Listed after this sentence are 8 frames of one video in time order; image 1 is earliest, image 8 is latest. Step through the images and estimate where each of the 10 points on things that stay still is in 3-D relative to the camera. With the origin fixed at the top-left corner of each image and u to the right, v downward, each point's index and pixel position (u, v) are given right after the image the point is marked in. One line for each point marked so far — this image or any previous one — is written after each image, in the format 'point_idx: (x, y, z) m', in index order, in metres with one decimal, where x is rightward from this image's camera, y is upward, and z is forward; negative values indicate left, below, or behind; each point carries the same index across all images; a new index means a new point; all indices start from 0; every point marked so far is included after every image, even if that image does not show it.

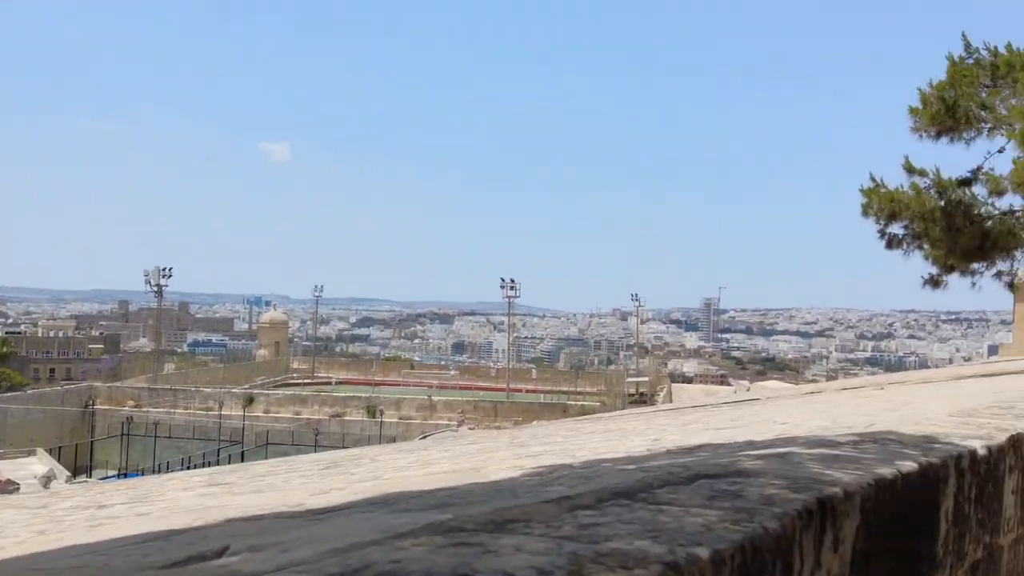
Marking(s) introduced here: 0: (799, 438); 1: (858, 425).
0: (+0.7, -0.4, +2.5) m
1: (+1.1, -0.4, +3.1) m
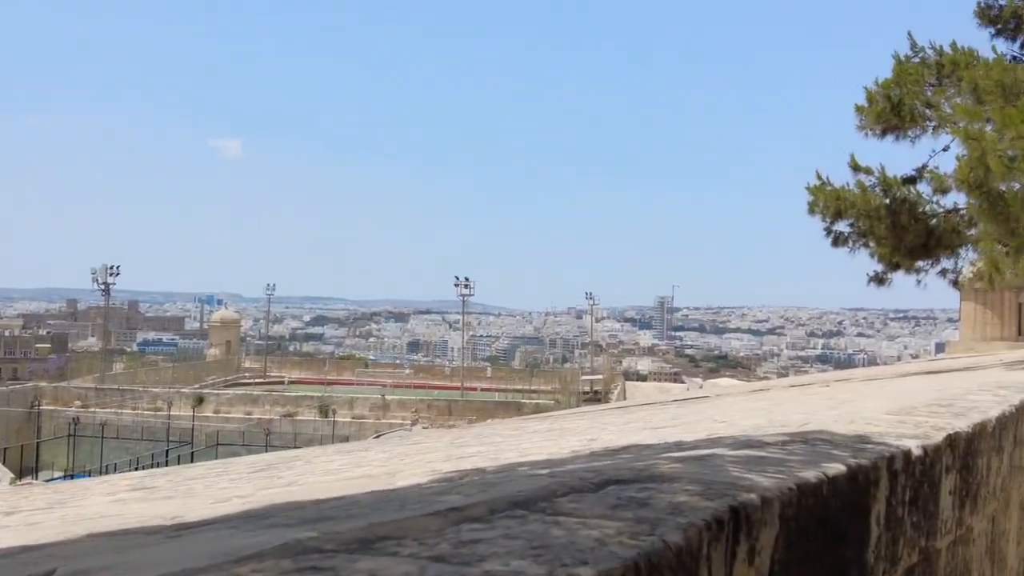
0: (+0.5, -0.4, +2.4) m
1: (+0.8, -0.4, +3.0) m
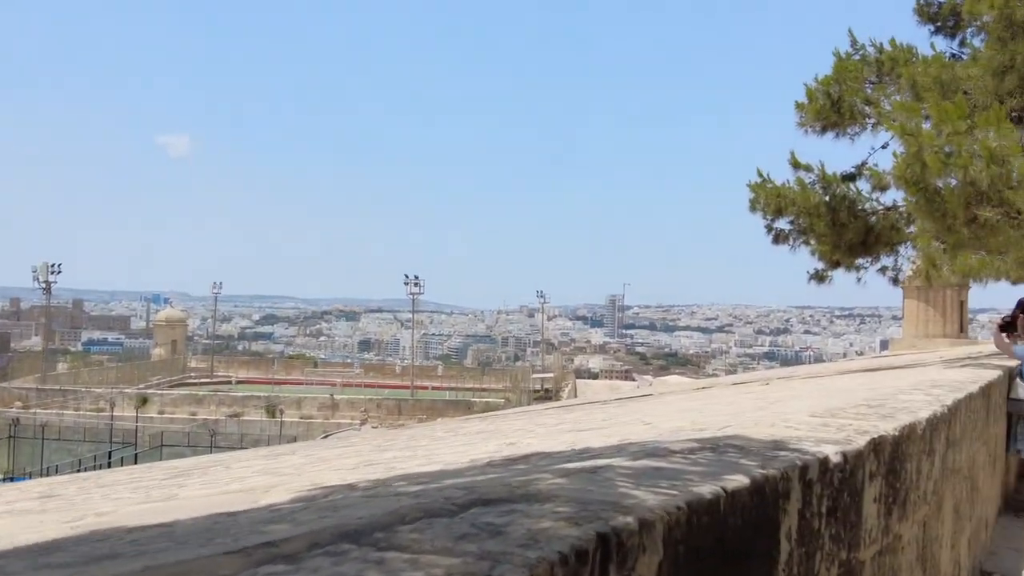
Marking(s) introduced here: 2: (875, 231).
0: (+0.3, -0.4, +2.2) m
1: (+0.6, -0.4, +2.8) m
2: (+3.8, +0.6, +10.2) m
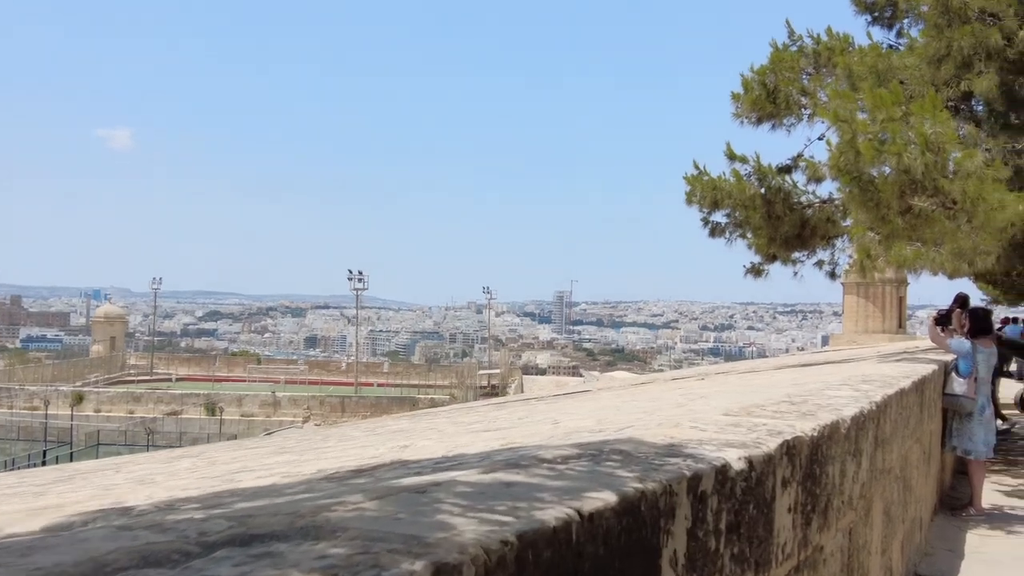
0: (0.0, -0.3, +1.9) m
1: (+0.2, -0.4, +2.5) m
2: (+3.1, +0.7, +10.0) m
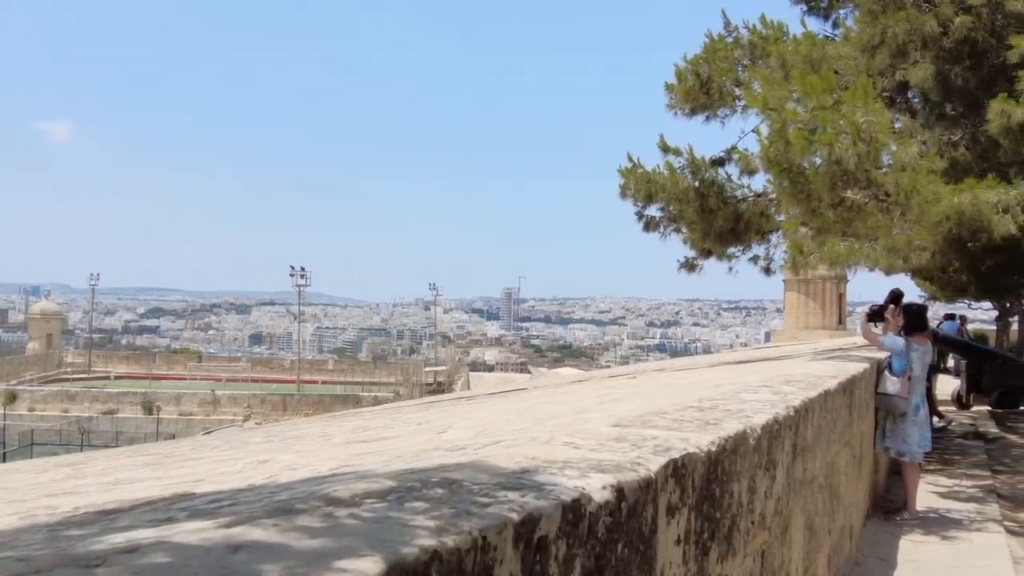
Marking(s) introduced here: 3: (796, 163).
0: (-0.3, -0.3, +1.5) m
1: (-0.1, -0.3, +2.1) m
2: (+2.3, +0.7, +9.8) m
3: (+1.9, +0.9, +6.7) m
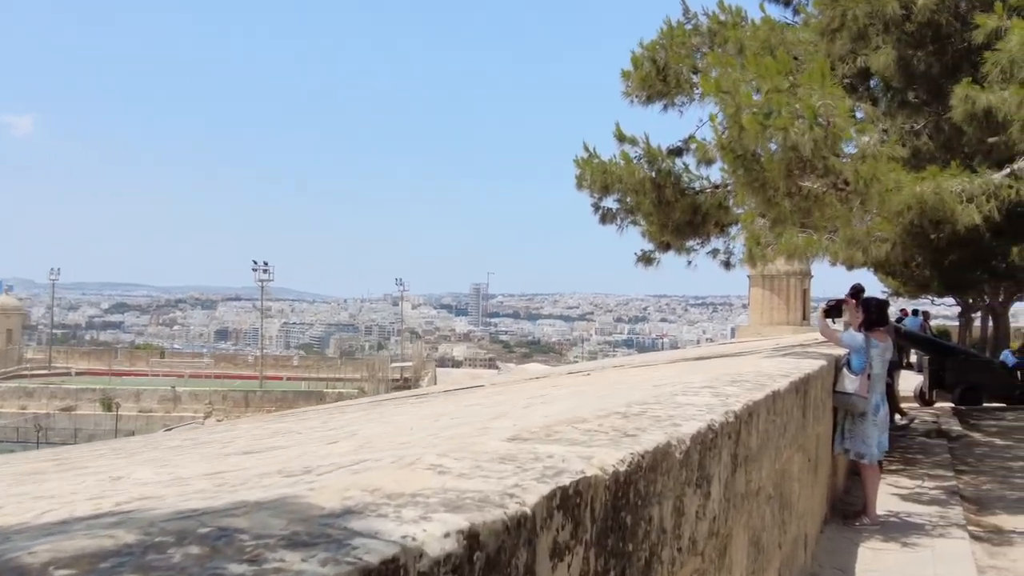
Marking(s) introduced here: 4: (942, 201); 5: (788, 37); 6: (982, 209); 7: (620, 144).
0: (-0.5, -0.3, +1.1) m
1: (-0.3, -0.3, +1.7) m
2: (+1.8, +0.8, +9.5) m
3: (+1.5, +0.9, +6.3) m
4: (+2.6, +0.5, +5.8) m
5: (+2.2, +2.0, +7.8) m
6: (+2.9, +0.5, +6.0) m
7: (+1.1, +1.4, +9.8) m
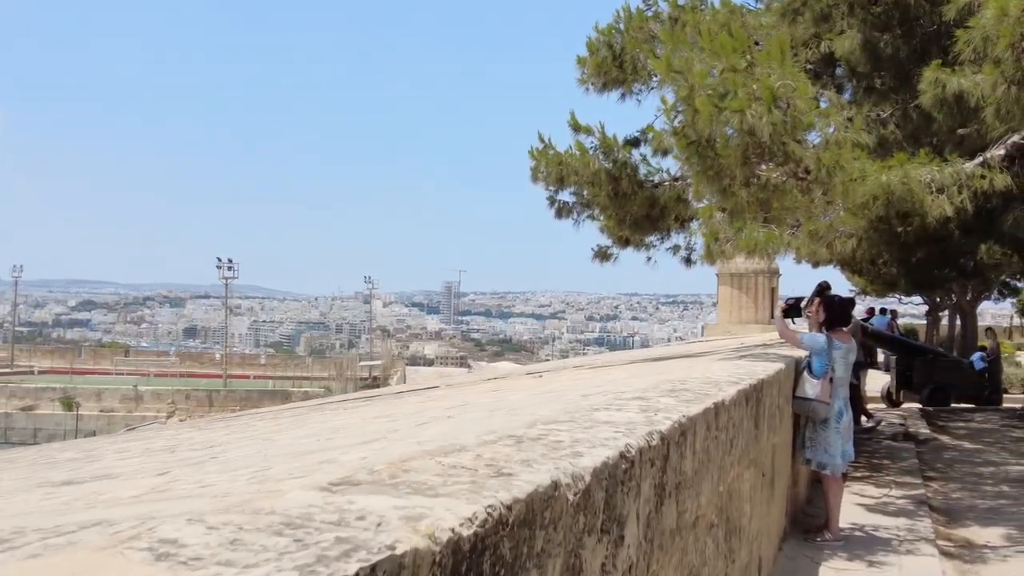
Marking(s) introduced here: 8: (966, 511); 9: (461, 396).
0: (-0.8, -0.3, +0.6) m
1: (-0.6, -0.3, +1.2) m
2: (+1.4, +0.8, +9.0) m
3: (+1.2, +0.9, +5.9) m
4: (+2.2, +0.5, +5.4) m
5: (+1.8, +2.0, +7.4) m
6: (+2.5, +0.5, +5.6) m
7: (+0.6, +1.5, +9.3) m
8: (+3.2, -1.6, +6.9) m
9: (-0.3, -0.6, +5.9) m
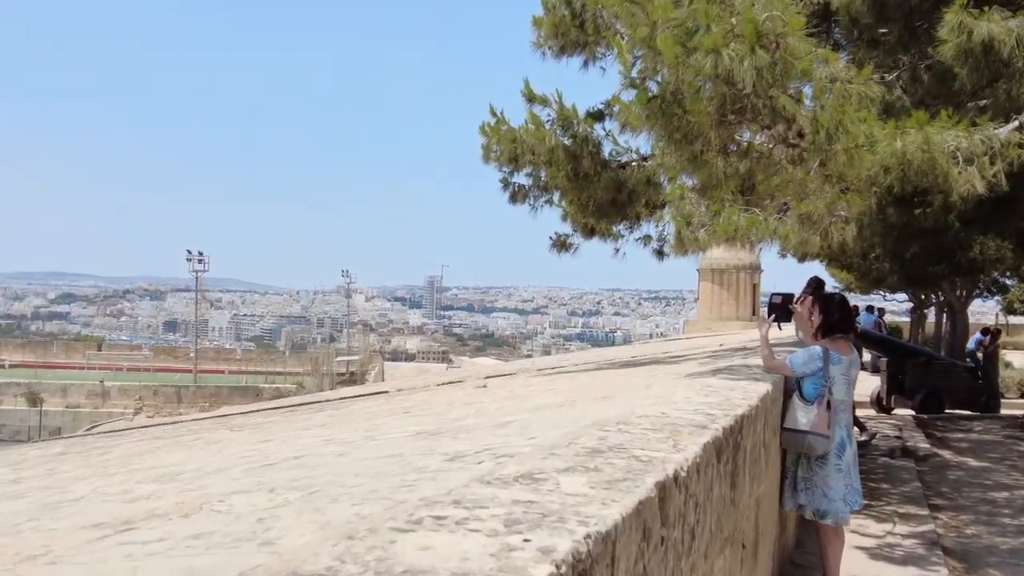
0: (-1.1, -0.3, -0.7) m
1: (-0.9, -0.3, 0.0) m
2: (+0.9, +0.8, +7.8) m
3: (+0.8, +0.9, +4.7) m
4: (+1.8, +0.5, +4.2) m
5: (+1.4, +2.1, +6.2) m
6: (+2.1, +0.5, +4.4) m
7: (+0.2, +1.5, +8.1) m
8: (+2.8, -1.6, +5.7) m
9: (-0.7, -0.6, +4.6) m
